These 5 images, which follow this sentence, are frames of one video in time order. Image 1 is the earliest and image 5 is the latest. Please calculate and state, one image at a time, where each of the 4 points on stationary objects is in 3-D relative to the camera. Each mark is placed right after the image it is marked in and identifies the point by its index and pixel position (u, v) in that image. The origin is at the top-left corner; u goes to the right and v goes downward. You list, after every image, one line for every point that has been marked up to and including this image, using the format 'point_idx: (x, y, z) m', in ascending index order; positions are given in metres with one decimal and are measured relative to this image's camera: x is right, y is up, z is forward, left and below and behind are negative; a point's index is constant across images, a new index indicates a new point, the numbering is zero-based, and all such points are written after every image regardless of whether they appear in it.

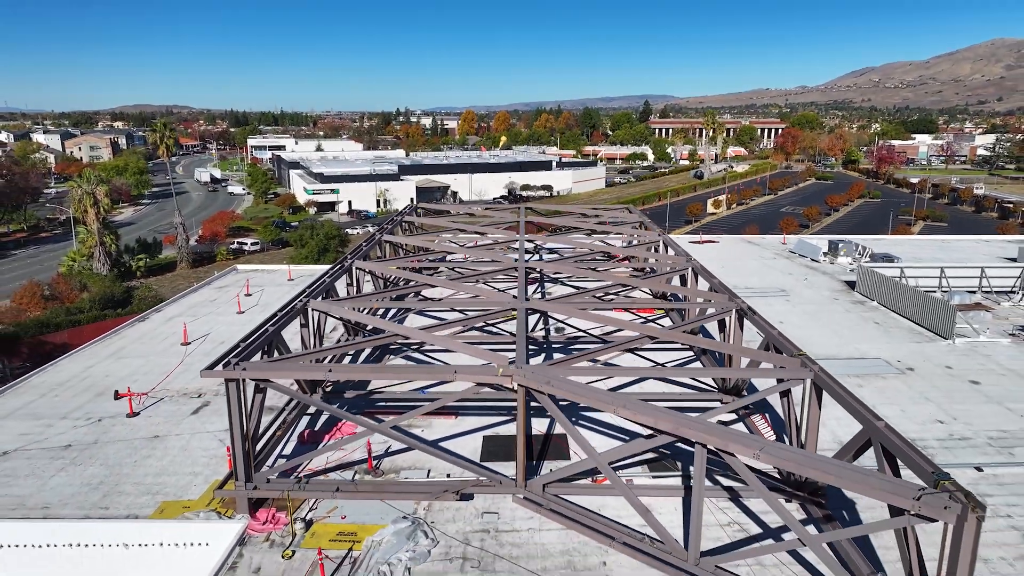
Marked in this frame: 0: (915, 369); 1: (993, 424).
0: (+6.2, -1.3, +11.0) m
1: (+6.0, -1.7, +9.0) m
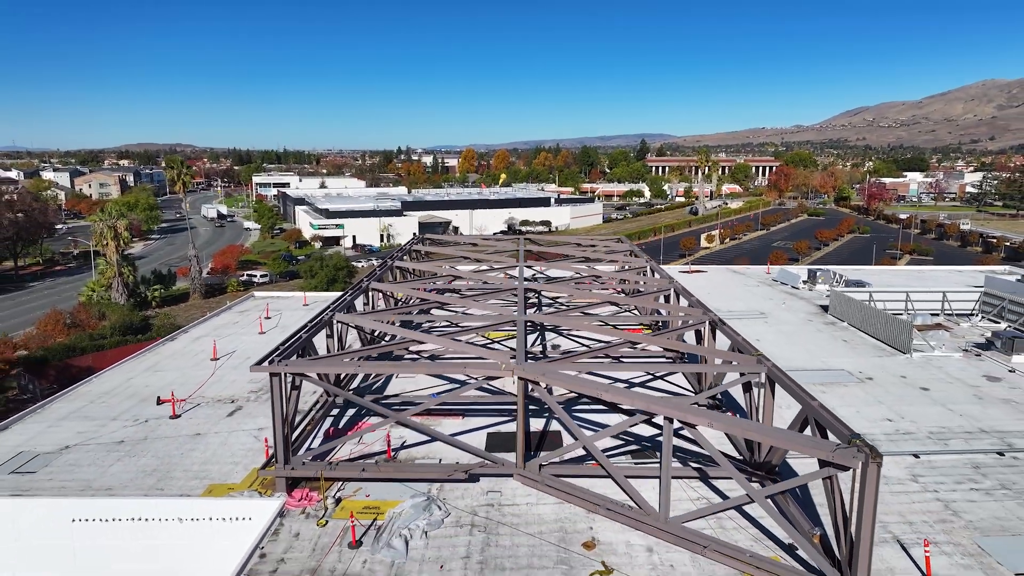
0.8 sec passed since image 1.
0: (+6.2, -1.6, +12.3) m
1: (+6.1, -1.9, +10.2) m
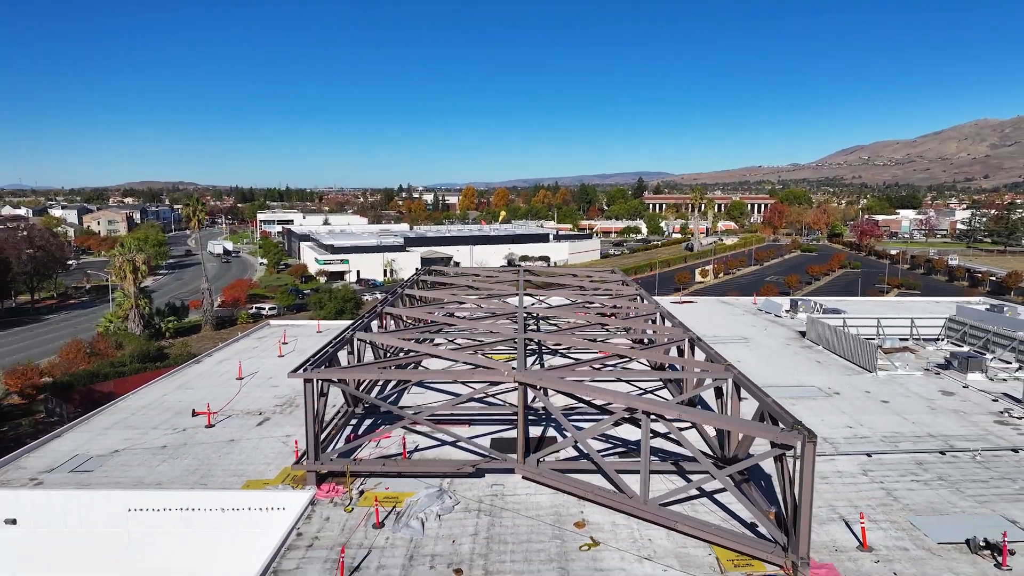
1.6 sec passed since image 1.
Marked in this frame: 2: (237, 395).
0: (+6.2, -2.0, +13.5) m
1: (+6.1, -2.2, +11.5) m
2: (-5.6, -2.2, +14.5) m
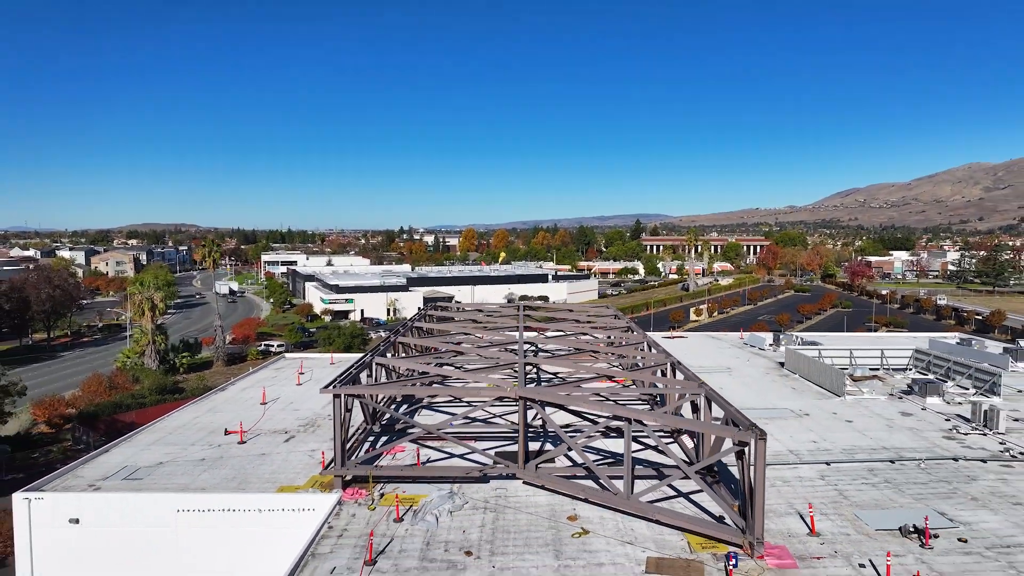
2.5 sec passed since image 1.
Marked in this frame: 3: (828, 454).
0: (+6.3, -2.7, +15.0) m
1: (+6.1, -2.8, +12.9) m
2: (-5.6, -2.9, +15.9) m
3: (+5.4, -2.8, +12.2) m
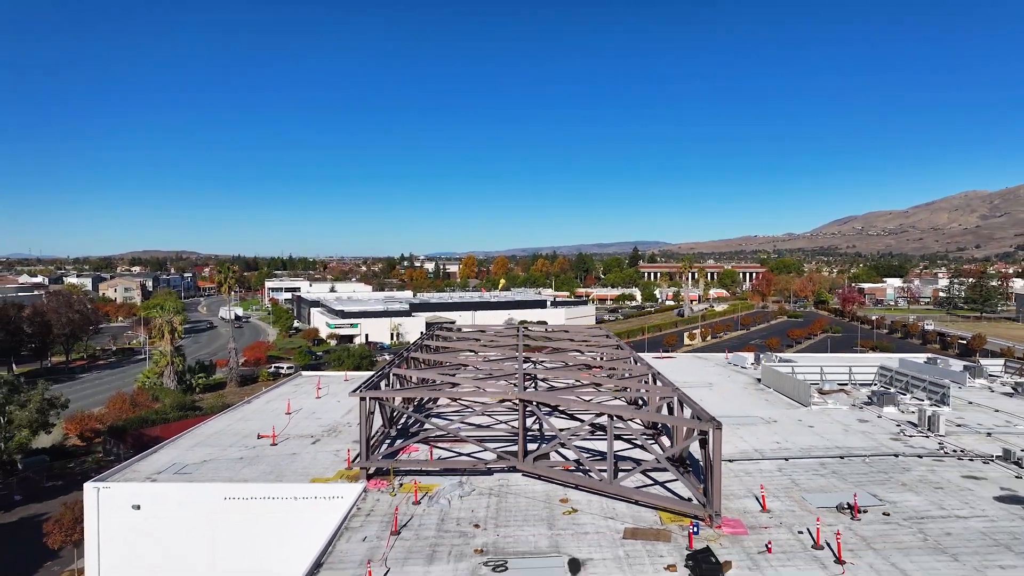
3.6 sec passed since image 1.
0: (+6.3, -3.2, +16.8) m
1: (+6.1, -3.2, +14.8) m
2: (-5.6, -3.4, +17.7) m
3: (+5.4, -3.2, +14.1) m
